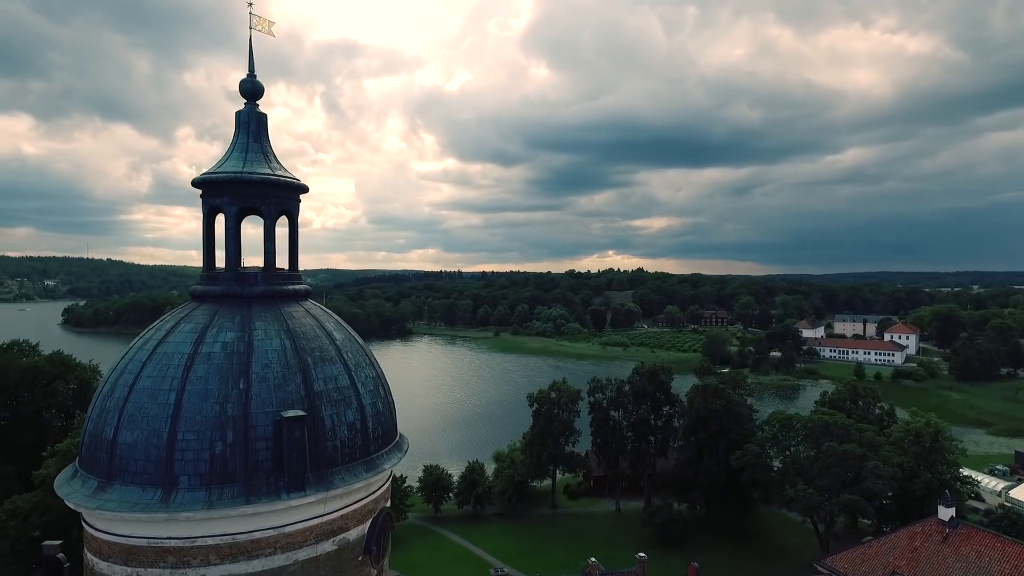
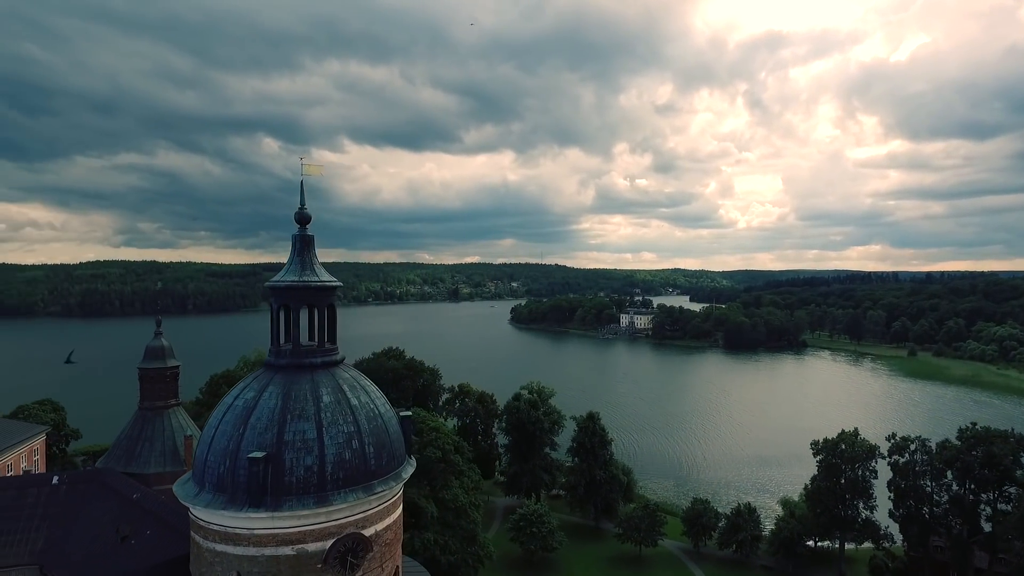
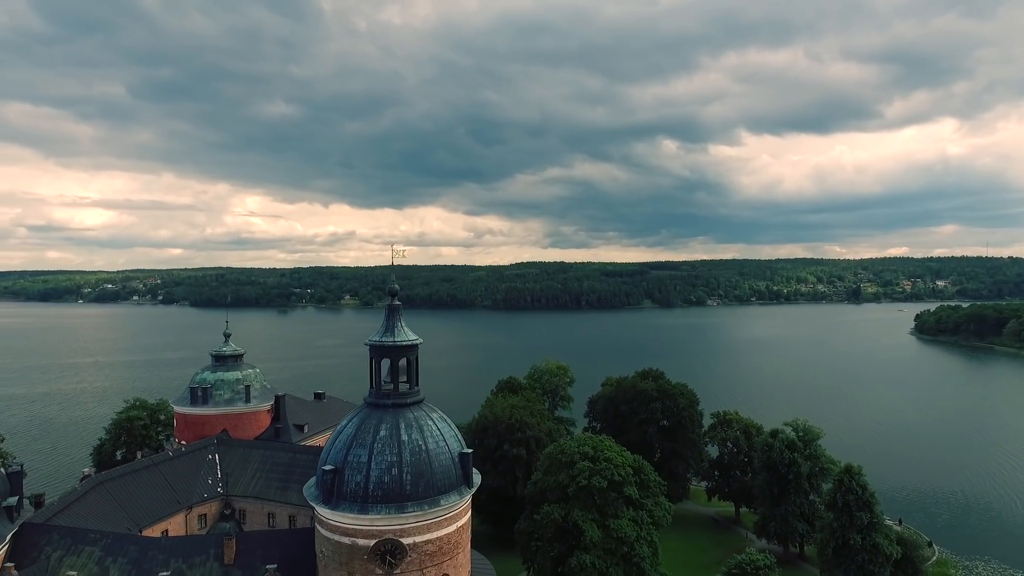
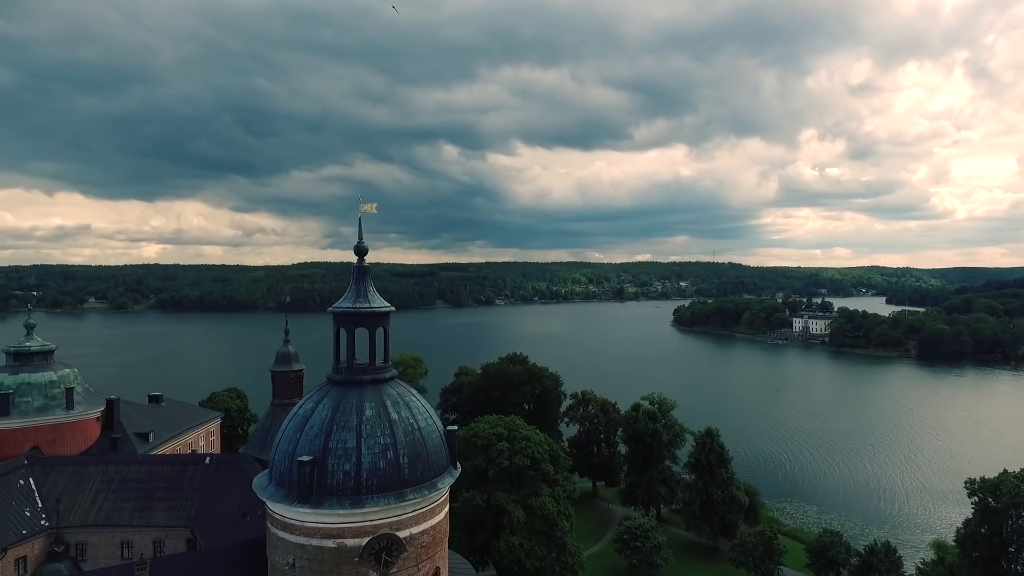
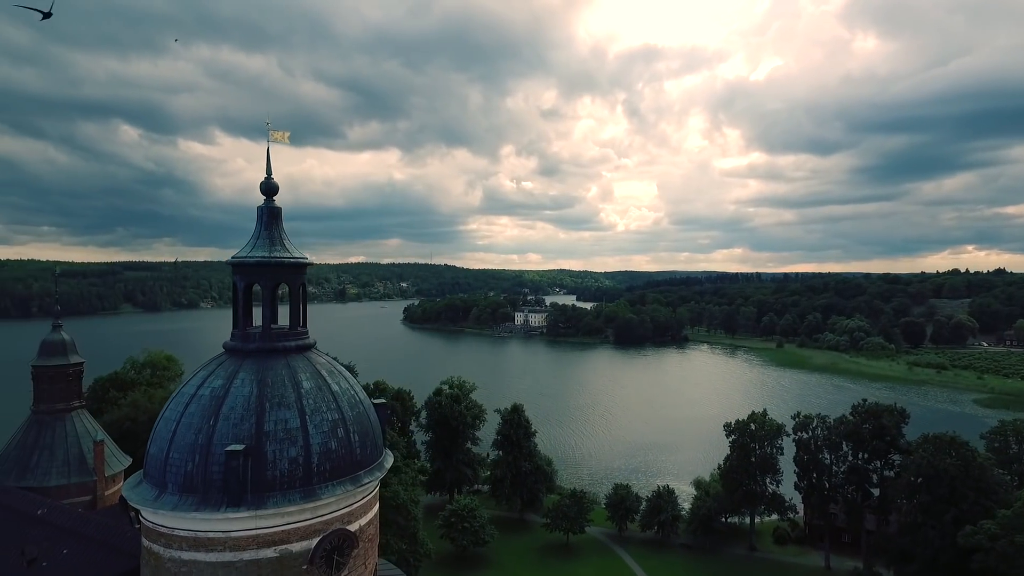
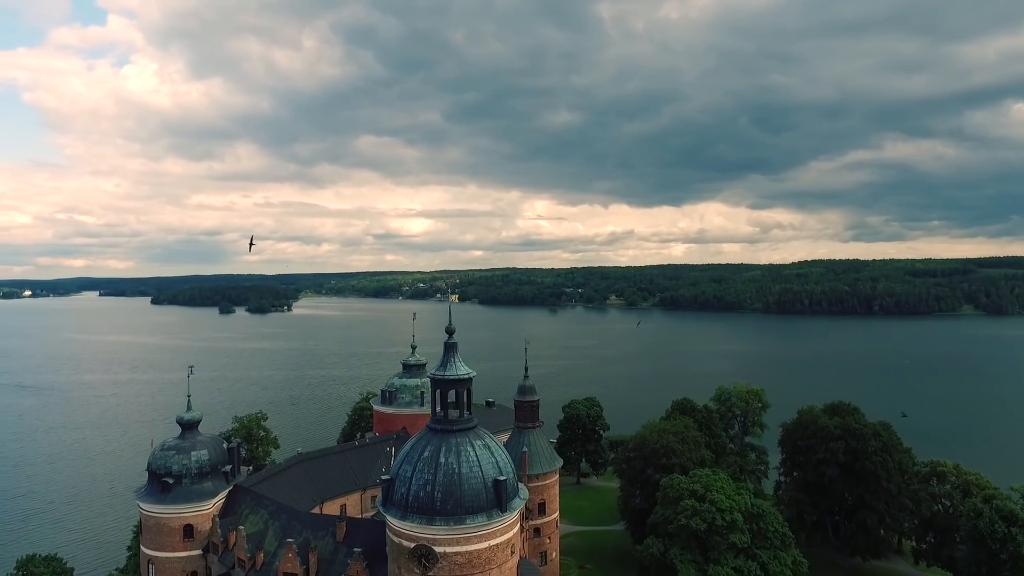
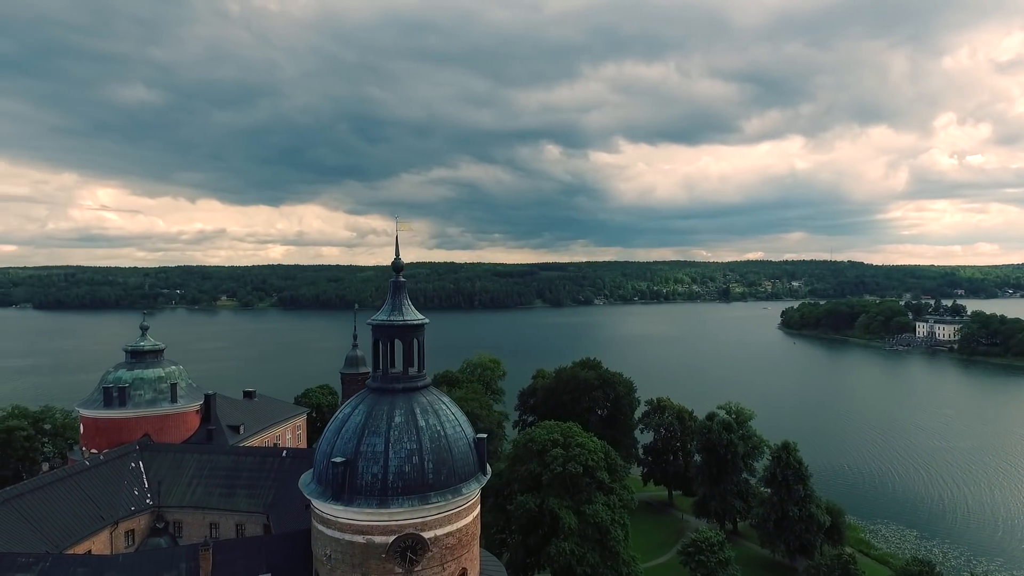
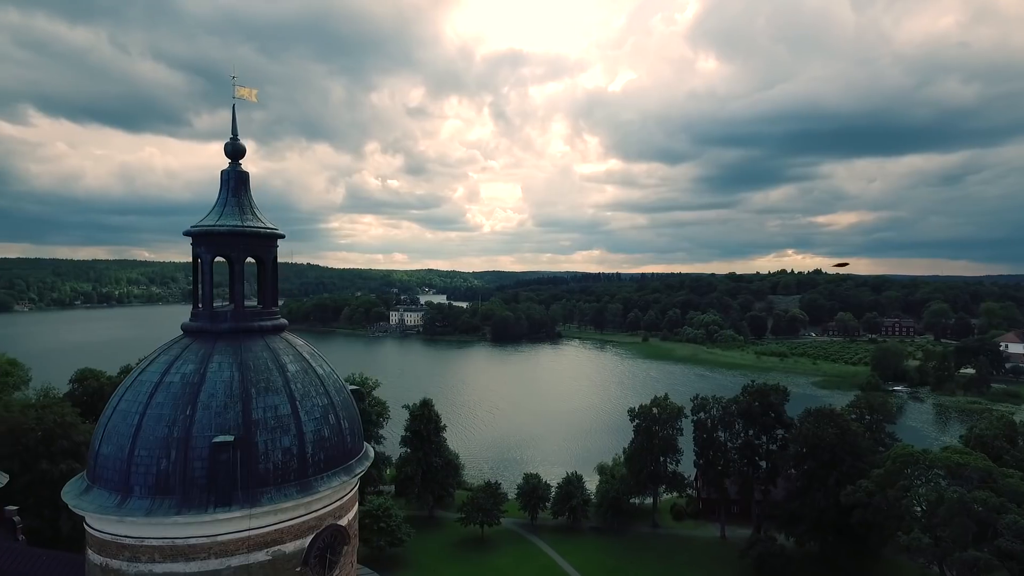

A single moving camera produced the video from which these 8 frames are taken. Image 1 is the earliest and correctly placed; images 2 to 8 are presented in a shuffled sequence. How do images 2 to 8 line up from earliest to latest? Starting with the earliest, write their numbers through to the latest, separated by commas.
8, 5, 2, 4, 7, 3, 6
